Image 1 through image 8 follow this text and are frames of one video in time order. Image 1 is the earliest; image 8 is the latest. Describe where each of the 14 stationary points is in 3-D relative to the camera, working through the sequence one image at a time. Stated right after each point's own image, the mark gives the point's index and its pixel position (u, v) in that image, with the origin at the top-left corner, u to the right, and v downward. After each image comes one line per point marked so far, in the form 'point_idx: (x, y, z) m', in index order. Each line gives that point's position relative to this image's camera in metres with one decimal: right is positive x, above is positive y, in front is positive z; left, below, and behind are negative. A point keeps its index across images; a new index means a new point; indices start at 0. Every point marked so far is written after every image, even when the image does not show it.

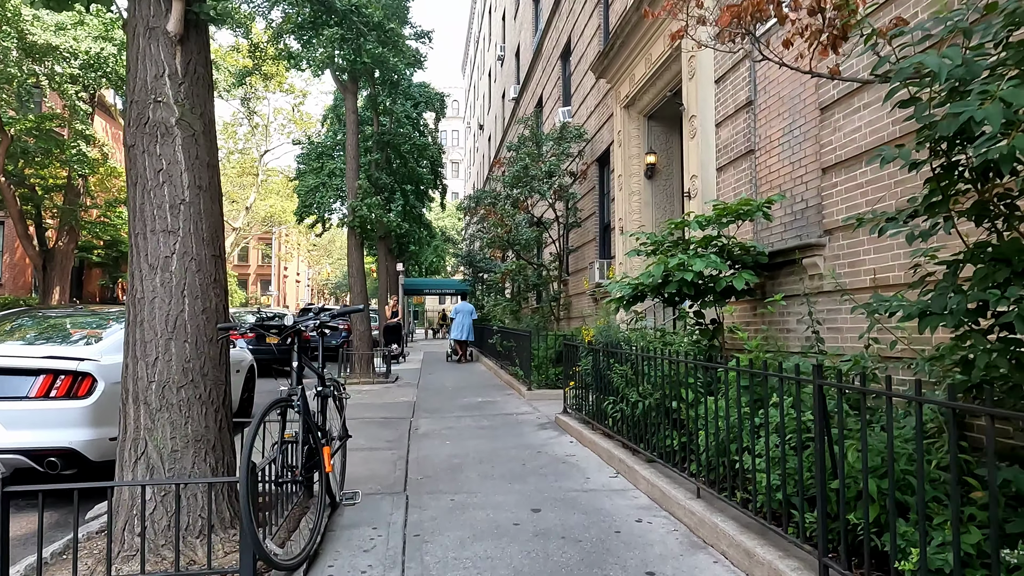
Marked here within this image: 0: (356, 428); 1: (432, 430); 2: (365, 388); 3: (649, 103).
0: (-1.8, -1.6, +7.5) m
1: (-0.9, -1.6, +7.4) m
2: (-2.7, -1.8, +12.2) m
3: (+2.1, +2.8, +10.0) m
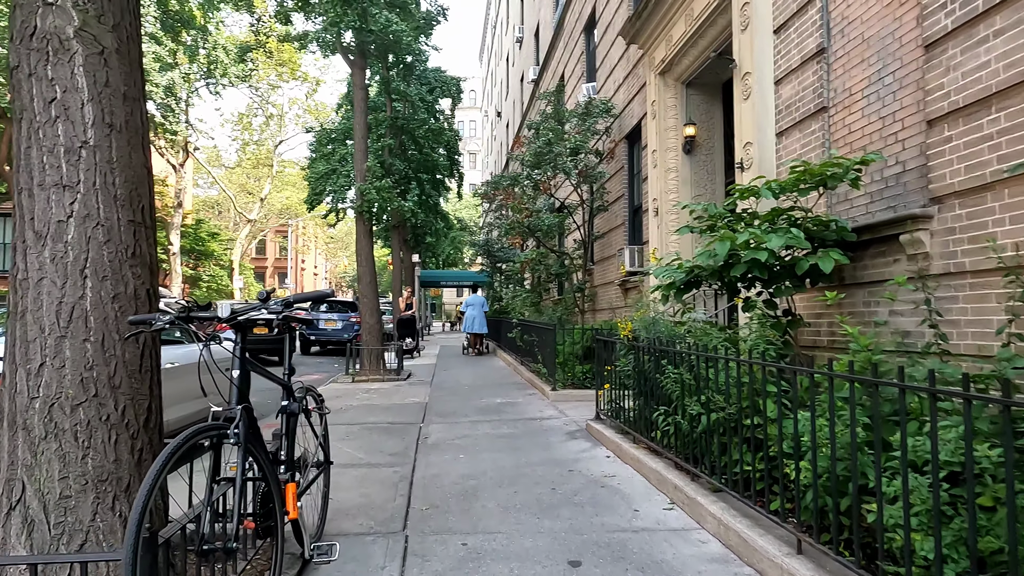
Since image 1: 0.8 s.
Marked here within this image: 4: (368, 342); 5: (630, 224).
0: (-1.5, -1.5, +6.5) m
1: (-0.7, -1.5, +6.4) m
2: (-2.3, -1.7, +11.3) m
3: (+2.4, +3.0, +8.9) m
4: (-2.7, -1.0, +12.6) m
5: (+2.1, +1.1, +11.8) m
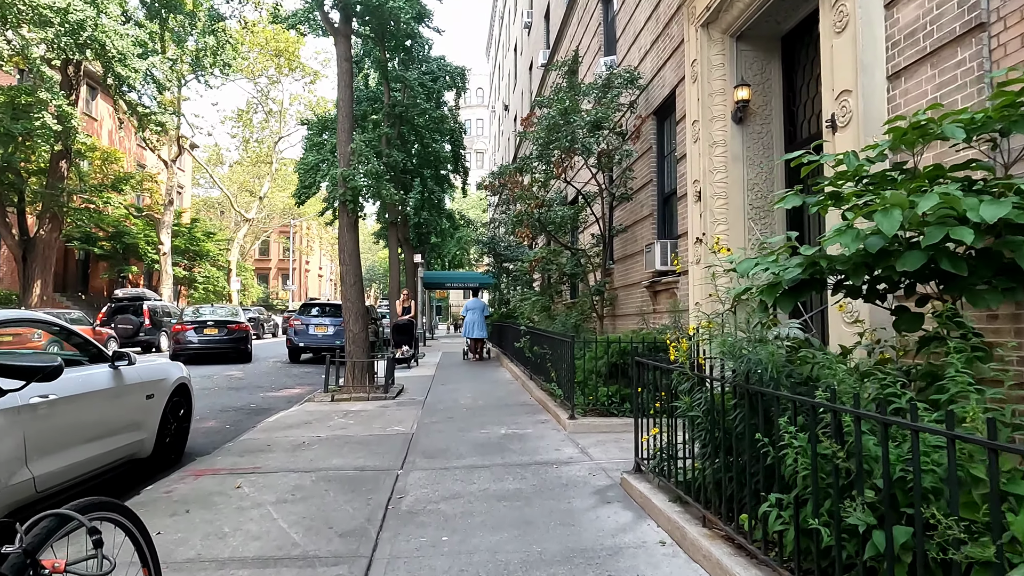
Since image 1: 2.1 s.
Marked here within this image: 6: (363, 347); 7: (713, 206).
0: (-1.5, -1.5, +4.7) m
1: (-0.6, -1.5, +4.6) m
2: (-2.2, -1.7, +9.5) m
3: (+2.5, +2.9, +7.1) m
4: (-2.6, -1.1, +10.8) m
5: (+2.2, +1.1, +10.0) m
6: (-2.4, -1.0, +10.9) m
7: (+2.3, +0.9, +7.5) m
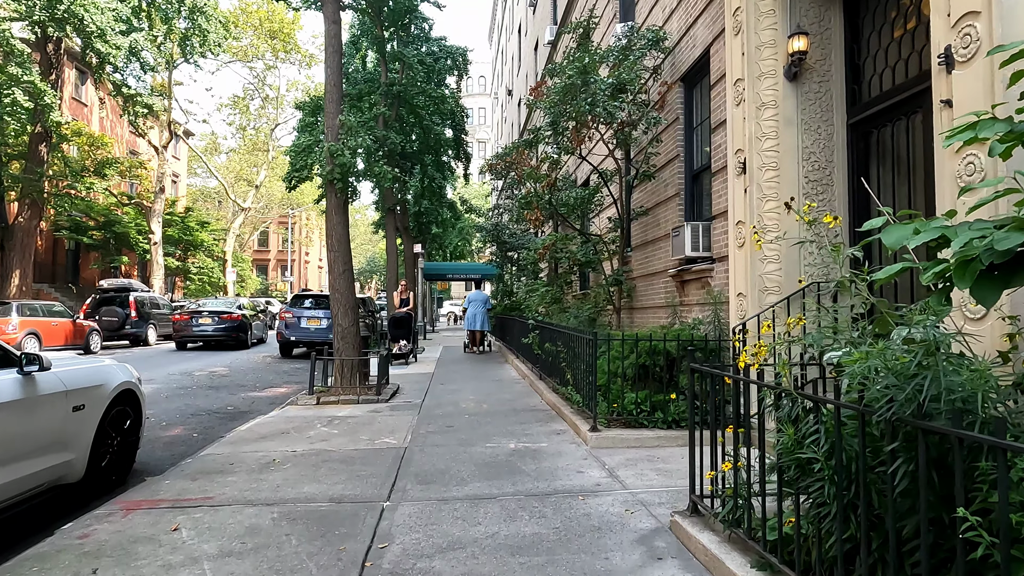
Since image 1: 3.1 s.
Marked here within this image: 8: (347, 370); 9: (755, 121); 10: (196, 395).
0: (-1.4, -1.4, +3.6) m
1: (-0.5, -1.4, +3.5) m
2: (-2.1, -1.5, +8.4) m
3: (+2.6, +3.0, +5.9) m
4: (-2.5, -0.9, +9.7) m
5: (+2.4, +1.3, +8.9) m
6: (-2.3, -0.8, +9.7) m
7: (+2.4, +1.1, +6.4) m
8: (-2.4, -1.2, +9.6) m
9: (+2.4, +1.6, +6.4) m
10: (-5.2, -1.7, +10.8) m
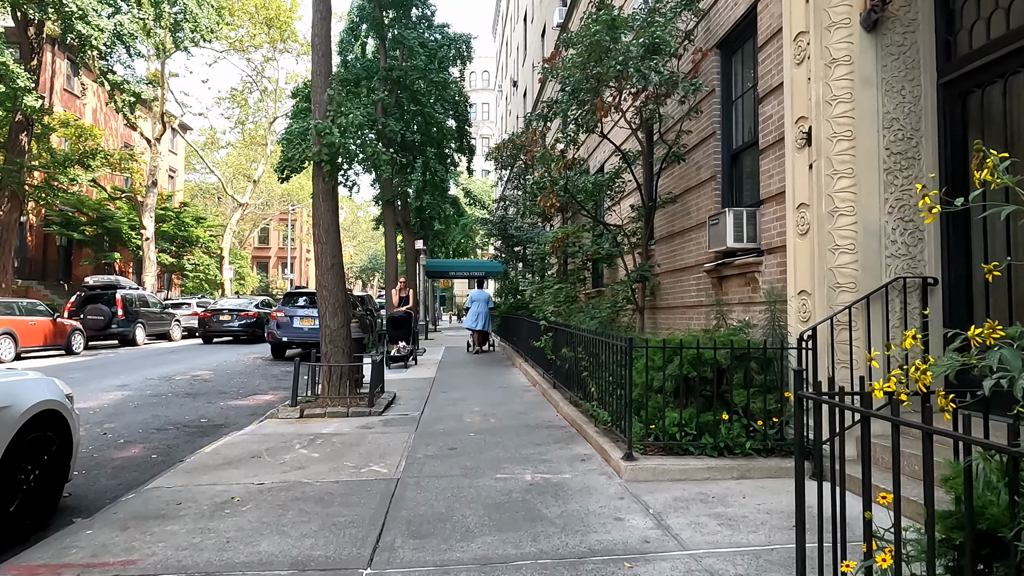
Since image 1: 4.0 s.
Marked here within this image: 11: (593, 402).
0: (-1.3, -1.4, +2.5) m
1: (-0.4, -1.4, +2.4) m
2: (-2.0, -1.5, +7.2) m
3: (+2.7, +3.1, +4.8) m
4: (-2.3, -0.9, +8.5) m
5: (+2.5, +1.3, +7.7) m
6: (-2.2, -0.8, +8.6) m
7: (+2.5, +1.1, +5.2) m
8: (-2.2, -1.1, +8.5) m
9: (+2.5, +1.7, +5.3) m
10: (-5.0, -1.7, +9.7) m
11: (+0.8, -1.1, +6.6) m
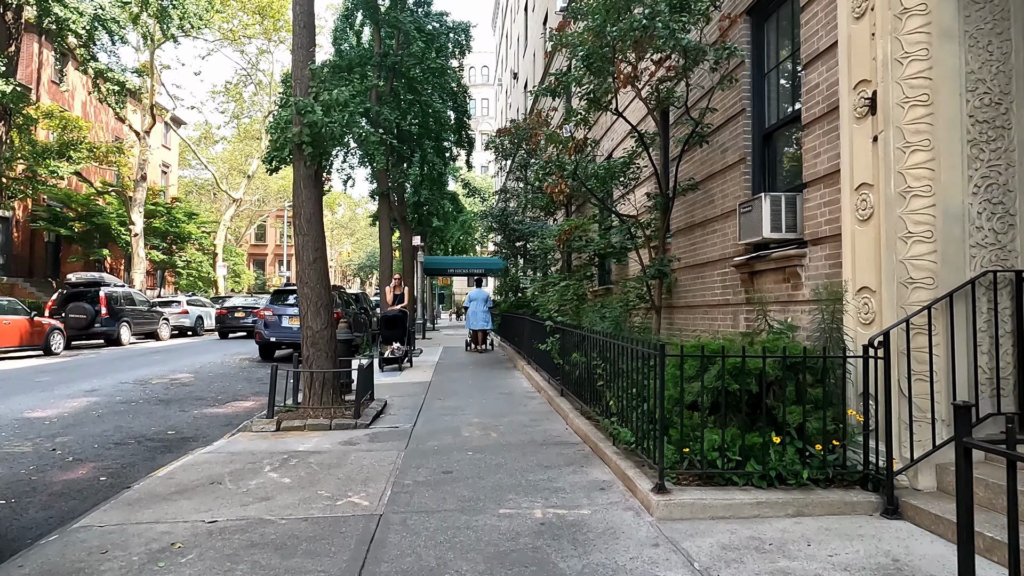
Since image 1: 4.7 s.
0: (-1.2, -1.4, +1.6) m
1: (-0.4, -1.4, +1.5) m
2: (-1.9, -1.5, +6.4) m
3: (+2.7, +3.1, +3.9) m
4: (-2.3, -0.8, +7.7) m
5: (+2.5, +1.3, +6.8) m
6: (-2.1, -0.7, +7.7) m
7: (+2.6, +1.1, +4.3) m
8: (-2.2, -1.1, +7.6) m
9: (+2.5, +1.7, +4.4) m
10: (-5.0, -1.7, +8.8) m
11: (+0.8, -1.1, +5.7) m
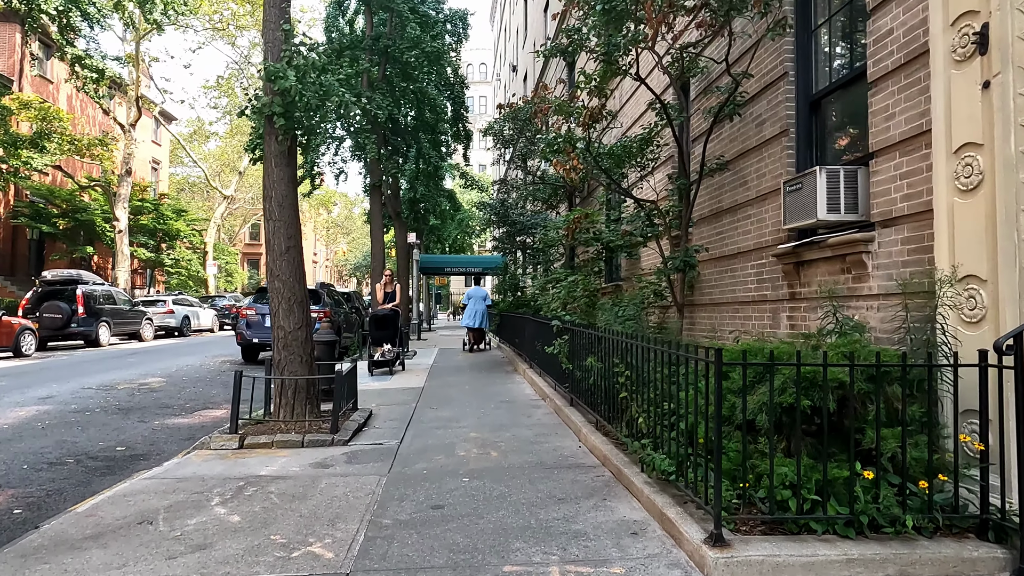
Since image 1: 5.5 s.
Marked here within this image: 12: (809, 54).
0: (-1.2, -1.3, +0.6) m
1: (-0.3, -1.3, +0.5) m
2: (-1.9, -1.4, +5.3) m
3: (+2.8, +3.2, +2.9) m
4: (-2.3, -0.8, +6.6) m
5: (+2.6, +1.4, +5.8) m
6: (-2.1, -0.7, +6.7) m
7: (+2.6, +1.2, +3.3) m
8: (-2.2, -1.0, +6.6) m
9: (+2.6, +1.7, +3.4) m
10: (-5.0, -1.6, +7.8) m
11: (+0.9, -1.0, +4.7) m
12: (+2.6, +2.1, +5.9) m
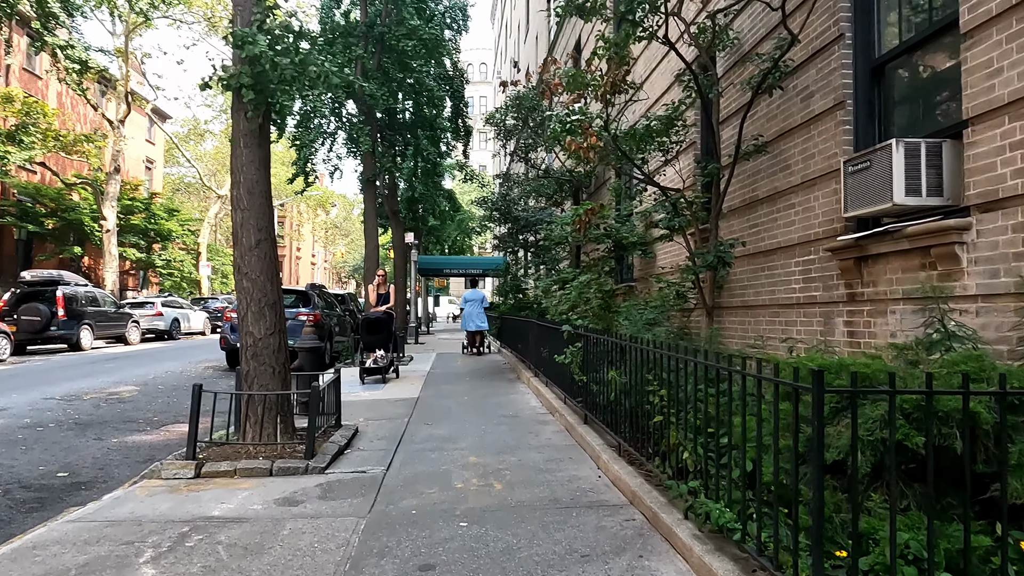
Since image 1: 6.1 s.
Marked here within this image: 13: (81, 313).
0: (-1.1, -1.3, -0.3) m
1: (-0.3, -1.3, -0.4) m
2: (-1.9, -1.4, +4.4) m
3: (+2.8, +3.2, +2.0) m
4: (-2.2, -0.8, +5.7) m
5: (+2.6, +1.4, +4.9) m
6: (-2.1, -0.7, +5.8) m
7: (+2.7, +1.2, +2.4) m
8: (-2.1, -1.0, +5.6) m
9: (+2.6, +1.7, +2.5) m
10: (-4.9, -1.6, +6.9) m
11: (+0.9, -1.0, +3.8) m
12: (+2.7, +2.1, +5.0) m
13: (-12.5, -0.7, +19.4) m
